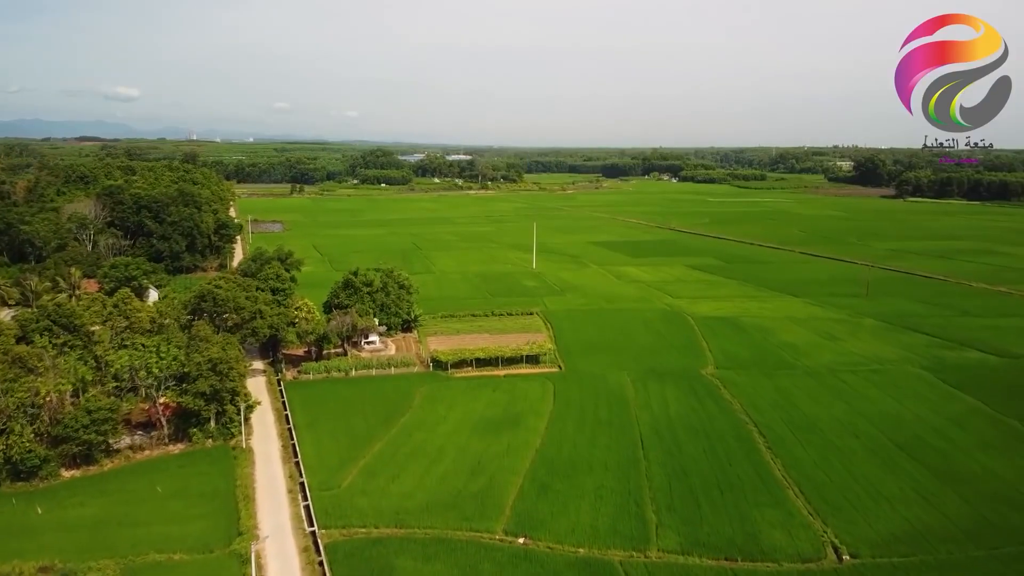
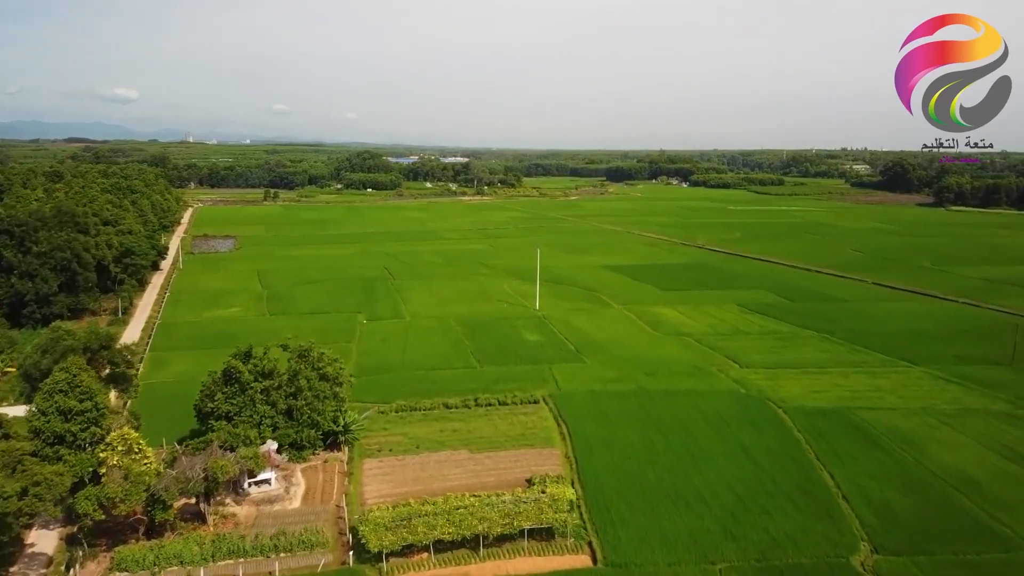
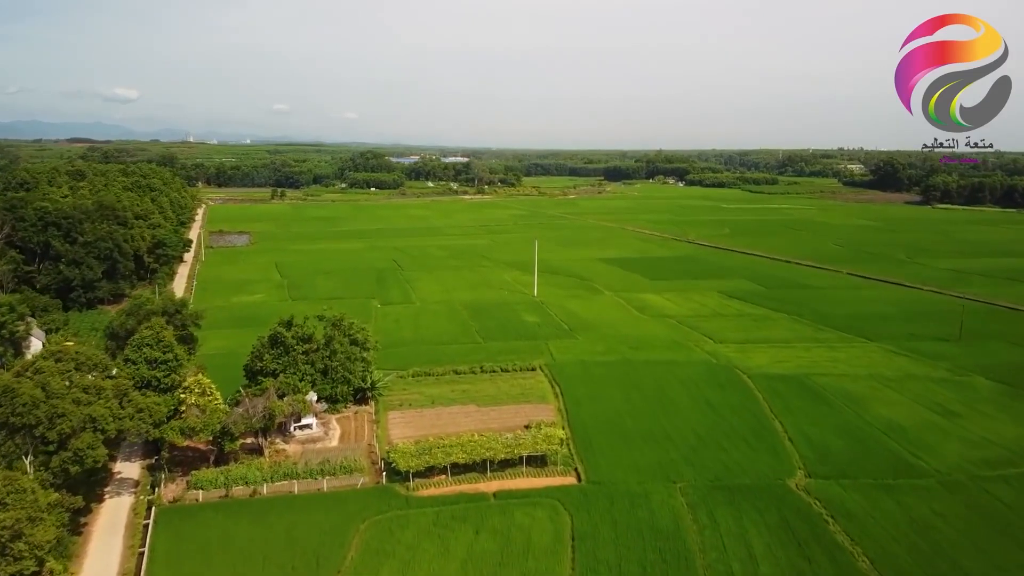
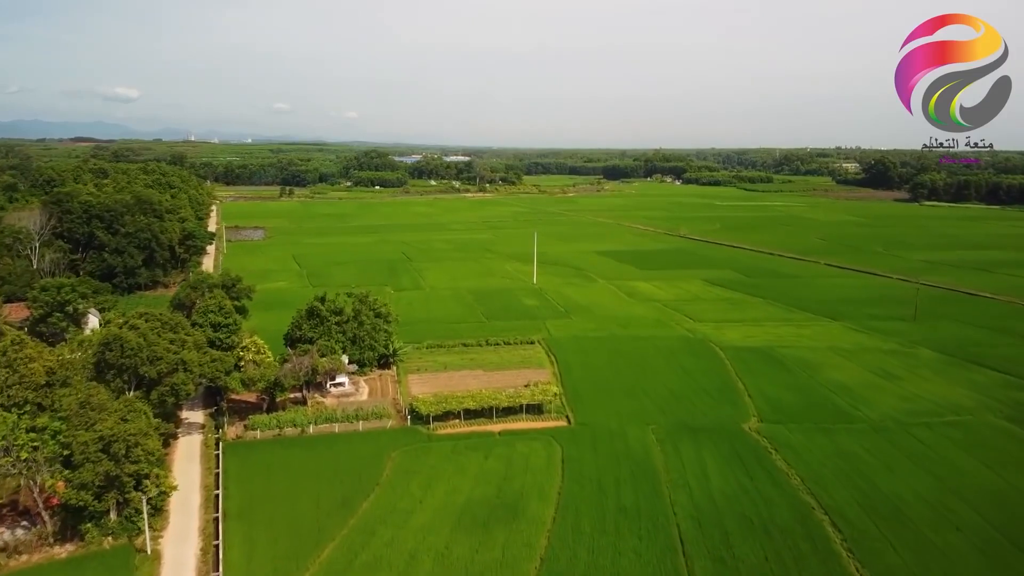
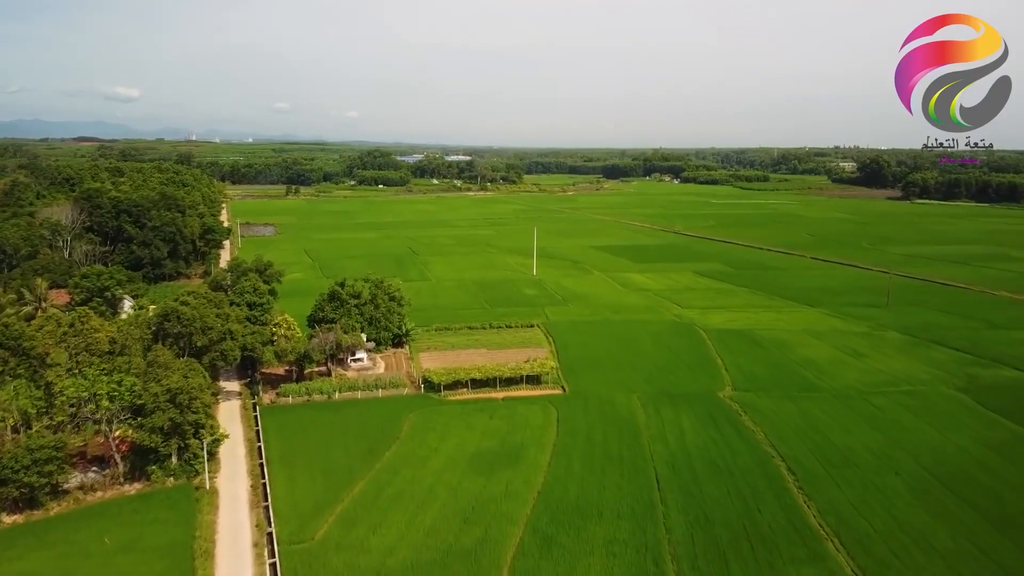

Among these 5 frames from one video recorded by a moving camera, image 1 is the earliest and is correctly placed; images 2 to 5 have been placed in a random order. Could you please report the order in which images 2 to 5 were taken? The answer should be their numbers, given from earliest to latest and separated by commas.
5, 4, 3, 2
